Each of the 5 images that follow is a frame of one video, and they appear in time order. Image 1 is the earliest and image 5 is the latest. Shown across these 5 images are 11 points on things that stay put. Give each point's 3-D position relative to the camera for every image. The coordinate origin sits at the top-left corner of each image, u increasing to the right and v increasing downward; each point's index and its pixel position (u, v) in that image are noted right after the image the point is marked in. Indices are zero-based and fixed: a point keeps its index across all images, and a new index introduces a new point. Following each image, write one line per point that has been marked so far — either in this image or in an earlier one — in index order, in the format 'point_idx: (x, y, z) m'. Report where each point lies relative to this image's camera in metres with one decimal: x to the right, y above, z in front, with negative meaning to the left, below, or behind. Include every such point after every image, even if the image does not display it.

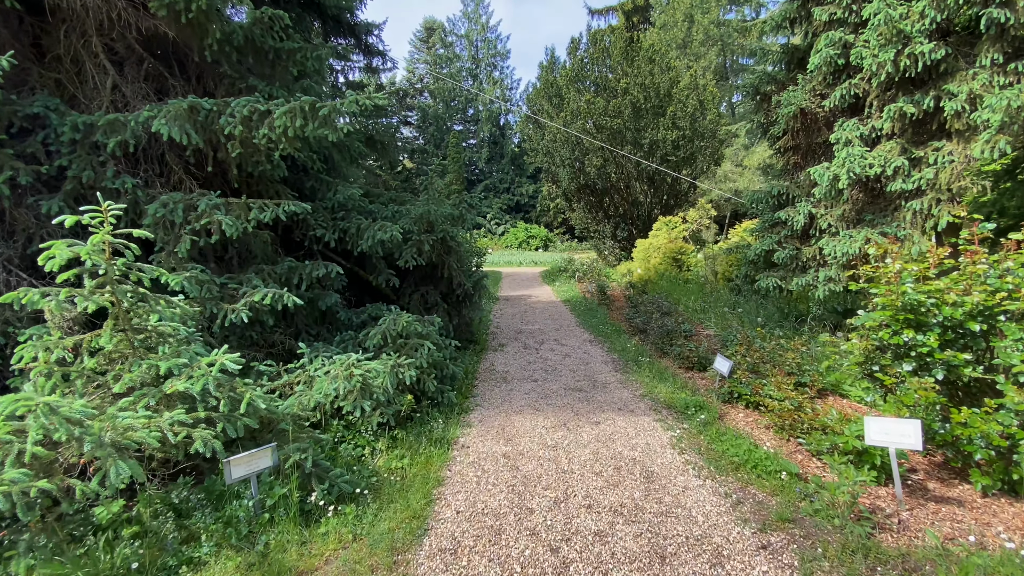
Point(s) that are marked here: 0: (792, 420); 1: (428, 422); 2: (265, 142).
0: (+1.9, -0.9, +3.1) m
1: (-0.6, -0.9, +3.2) m
2: (-1.8, +1.0, +3.3) m
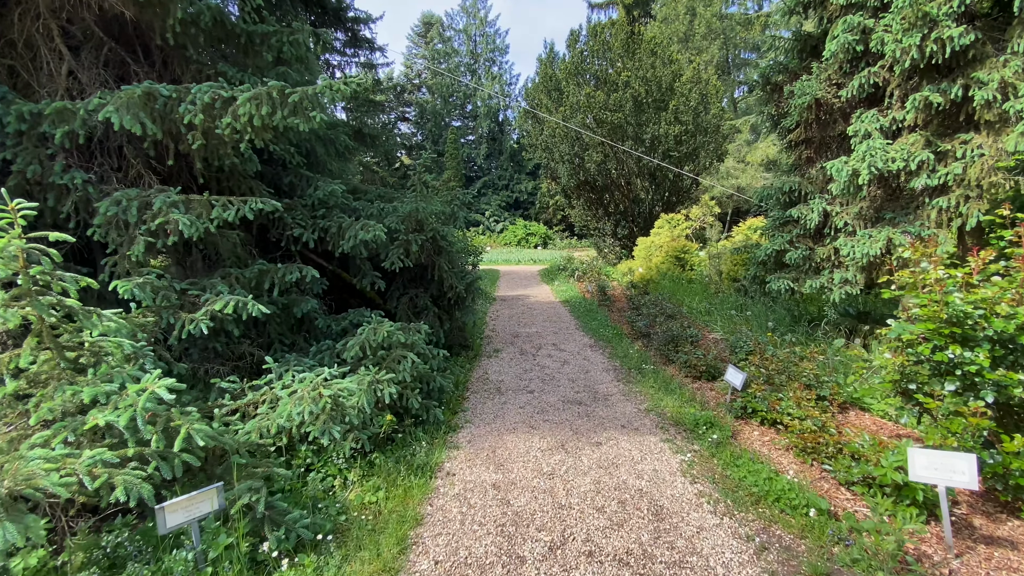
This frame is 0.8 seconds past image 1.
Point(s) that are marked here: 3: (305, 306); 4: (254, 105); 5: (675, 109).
0: (+1.8, -0.9, +2.8) m
1: (-0.6, -1.0, +2.8) m
2: (-1.8, +1.0, +2.9) m
3: (-1.5, -0.1, +3.4) m
4: (-1.6, +1.1, +2.9) m
5: (+3.8, +4.2, +10.8) m
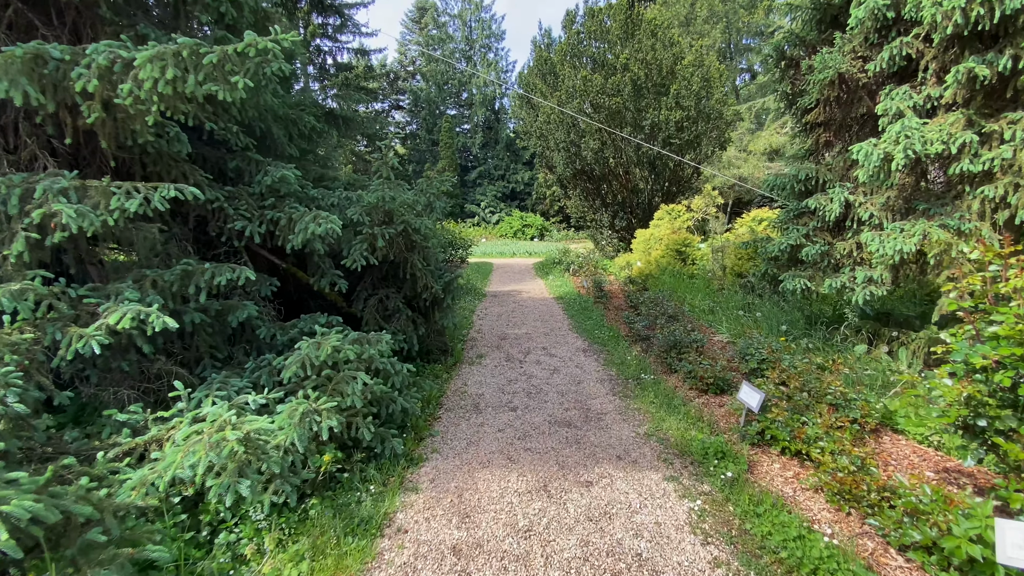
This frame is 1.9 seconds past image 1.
0: (+1.7, -1.0, +2.3) m
1: (-0.8, -1.0, +2.3) m
2: (-2.0, +1.0, +2.4) m
3: (-1.7, -0.2, +2.9) m
4: (-1.8, +1.1, +2.3) m
5: (+3.6, +4.3, +10.2) m
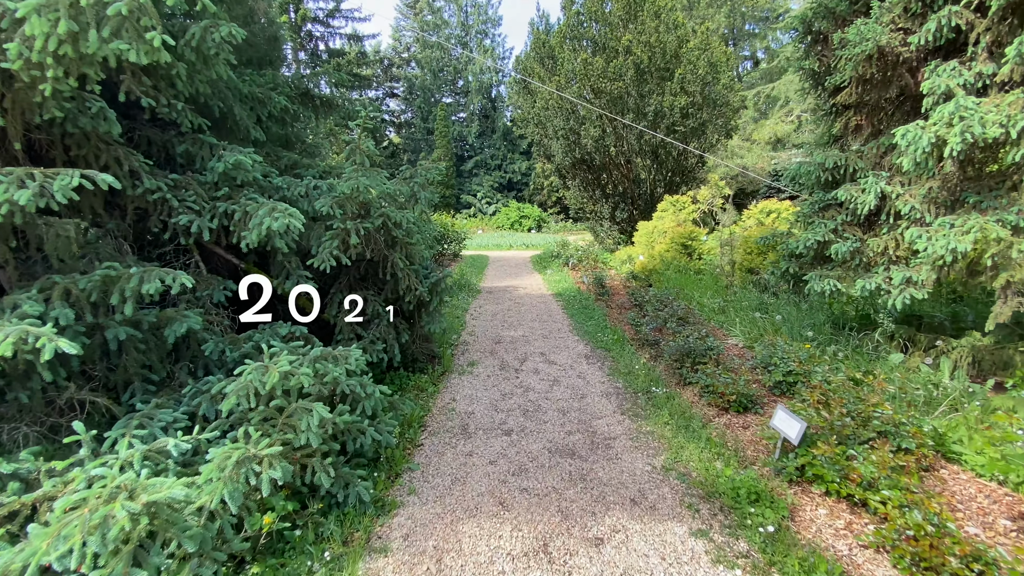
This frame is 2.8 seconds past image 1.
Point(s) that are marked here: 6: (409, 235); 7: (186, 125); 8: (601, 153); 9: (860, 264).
0: (+1.6, -1.0, +1.8) m
1: (-0.8, -1.1, +1.9) m
2: (-2.0, +0.9, +1.9) m
3: (-1.7, -0.2, +2.4) m
4: (-1.8, +1.0, +1.8) m
5: (+3.6, +4.4, +9.7) m
6: (-0.8, +0.4, +3.6) m
7: (-2.2, +1.1, +3.1) m
8: (+2.1, +3.2, +11.0) m
9: (+3.1, +0.2, +4.1) m
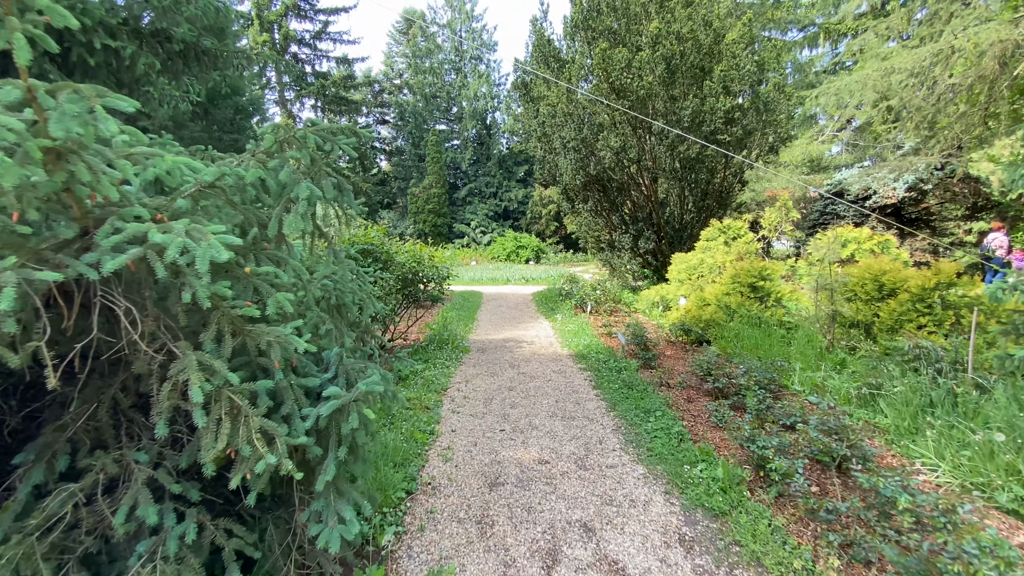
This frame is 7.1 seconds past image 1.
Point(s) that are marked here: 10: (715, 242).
0: (+1.7, -1.3, -0.5) m
1: (-0.7, -1.4, -0.5) m
2: (-1.9, +0.6, -0.4) m
3: (-1.6, -0.6, +0.1) m
4: (-1.7, +0.7, -0.5) m
5: (+3.6, +3.6, +7.7) m
6: (-0.7, 0.0, +1.3) m
7: (-2.1, +0.7, +0.9) m
8: (+2.1, +2.3, +8.9) m
9: (+3.1, -0.3, +1.8) m
10: (+3.0, +0.7, +6.7) m
